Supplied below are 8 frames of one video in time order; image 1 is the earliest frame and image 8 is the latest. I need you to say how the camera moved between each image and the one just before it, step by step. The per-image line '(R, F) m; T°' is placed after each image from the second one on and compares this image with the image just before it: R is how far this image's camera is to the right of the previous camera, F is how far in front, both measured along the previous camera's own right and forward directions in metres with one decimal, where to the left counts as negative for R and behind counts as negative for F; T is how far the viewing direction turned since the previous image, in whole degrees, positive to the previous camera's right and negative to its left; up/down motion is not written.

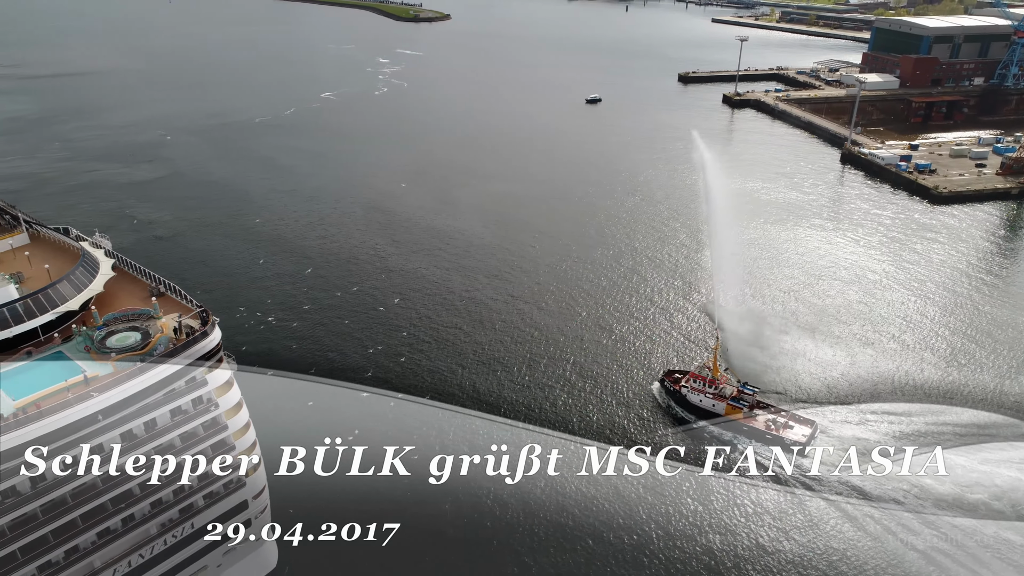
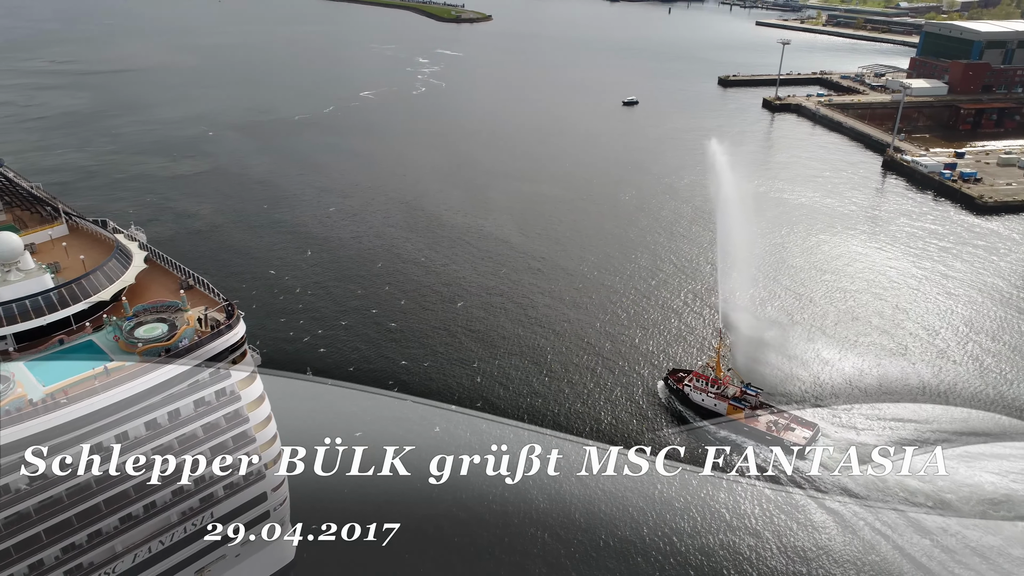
(+0.2, 0.0) m; -3°
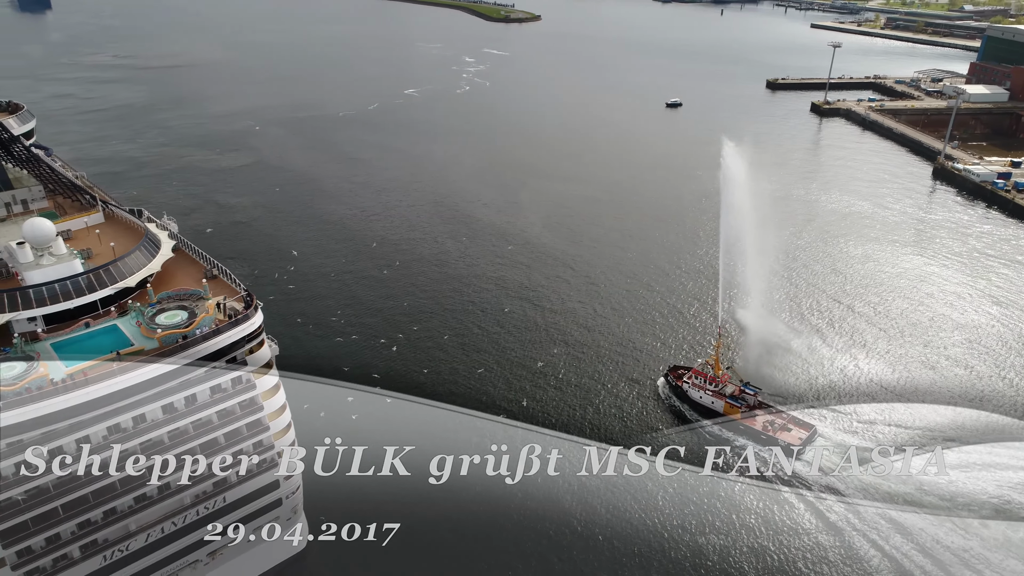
(+0.5, 0.0) m; -3°
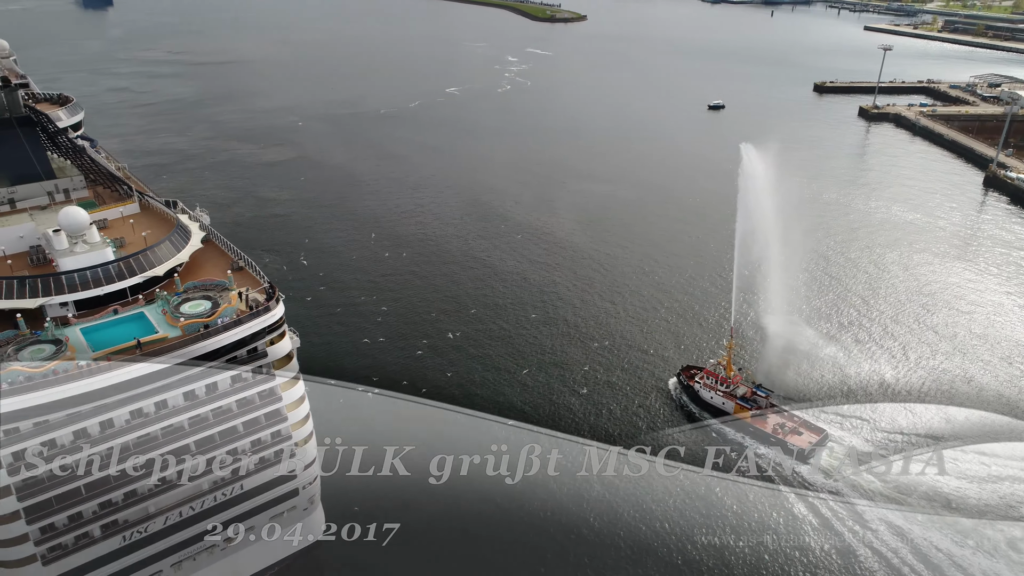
(+0.4, +0.1) m; -3°
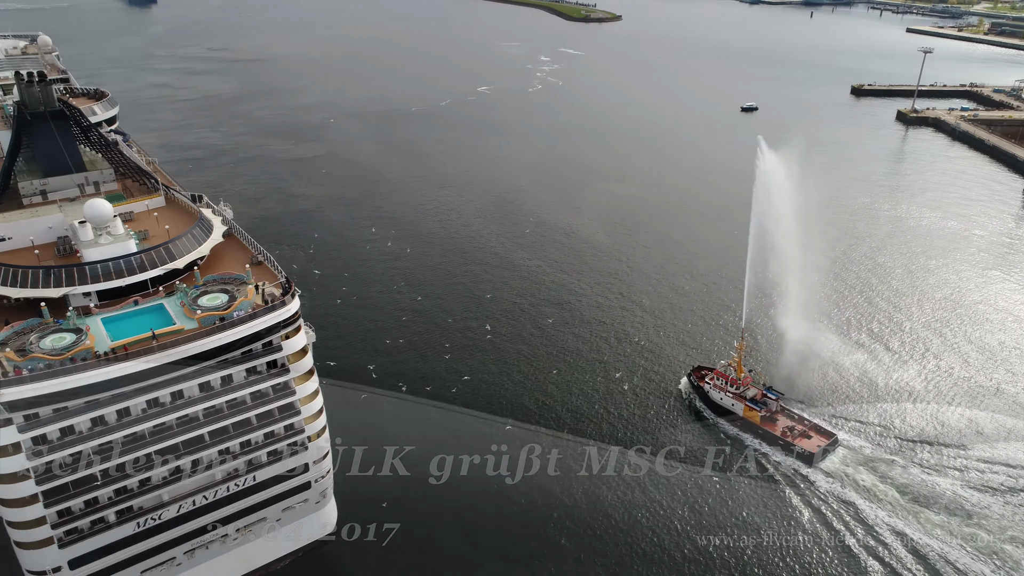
(+0.3, 0.0) m; -2°
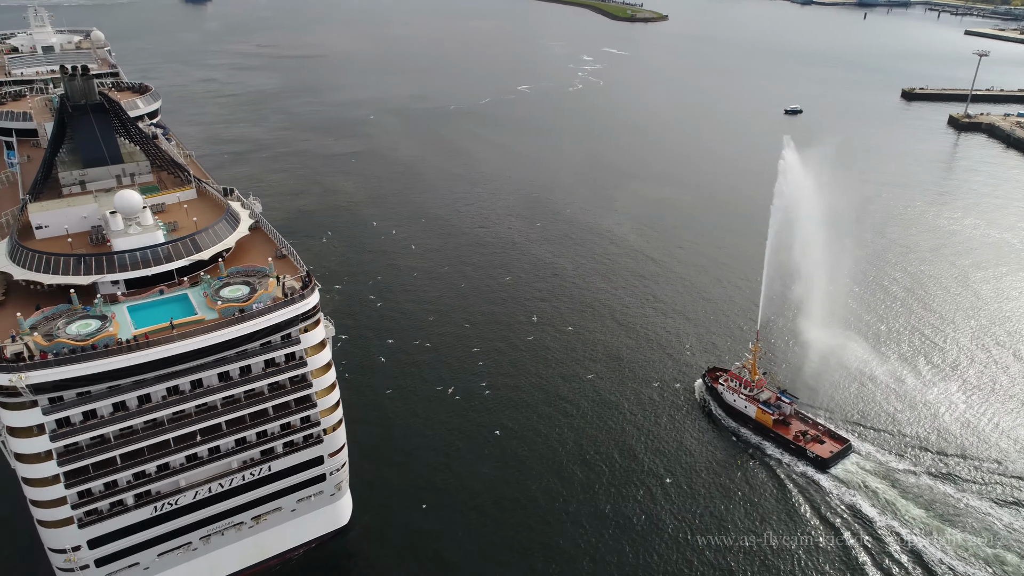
(+0.4, +0.1) m; -3°
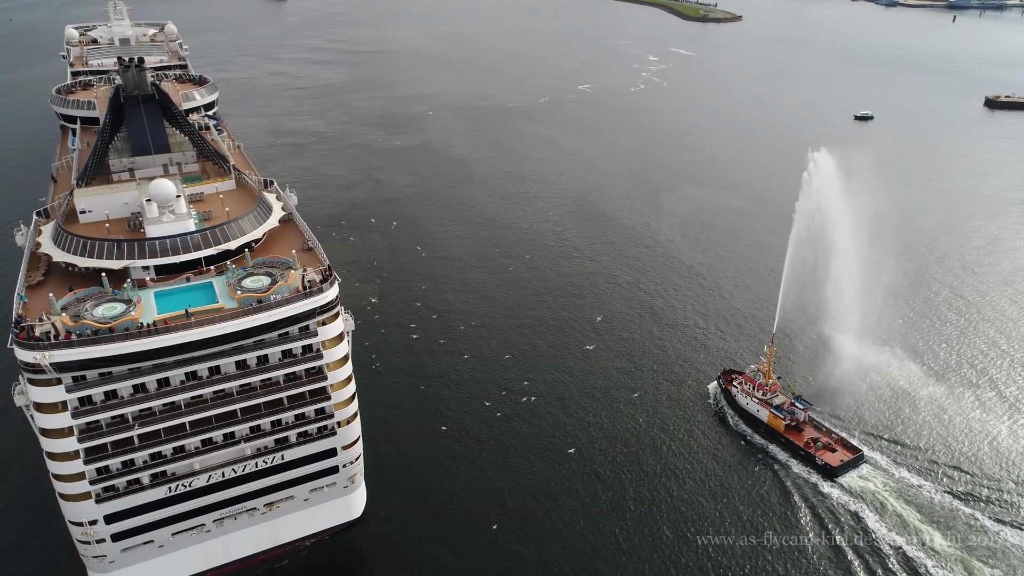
(+0.8, +0.2) m; -5°
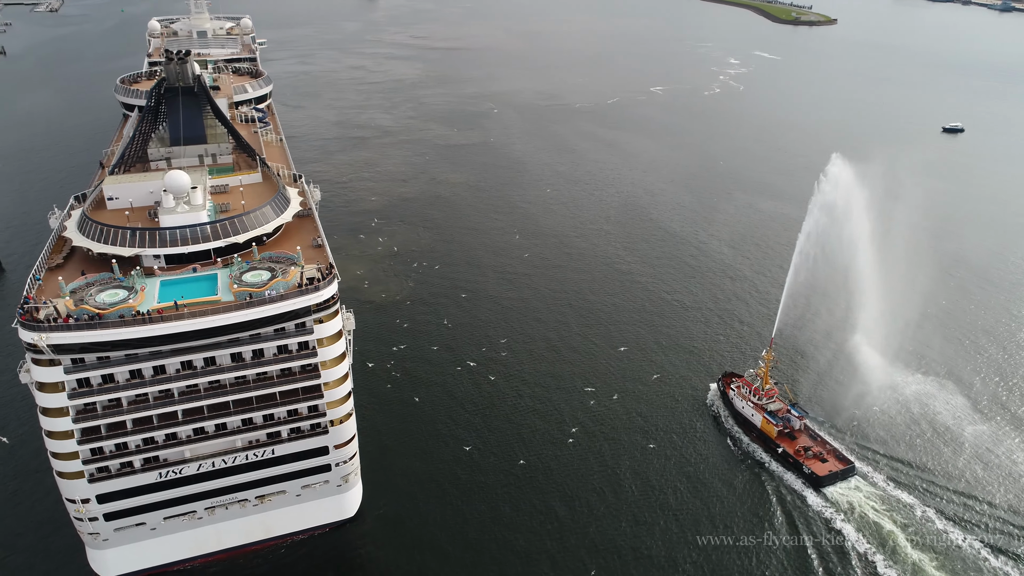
(+1.4, +0.5) m; -6°
